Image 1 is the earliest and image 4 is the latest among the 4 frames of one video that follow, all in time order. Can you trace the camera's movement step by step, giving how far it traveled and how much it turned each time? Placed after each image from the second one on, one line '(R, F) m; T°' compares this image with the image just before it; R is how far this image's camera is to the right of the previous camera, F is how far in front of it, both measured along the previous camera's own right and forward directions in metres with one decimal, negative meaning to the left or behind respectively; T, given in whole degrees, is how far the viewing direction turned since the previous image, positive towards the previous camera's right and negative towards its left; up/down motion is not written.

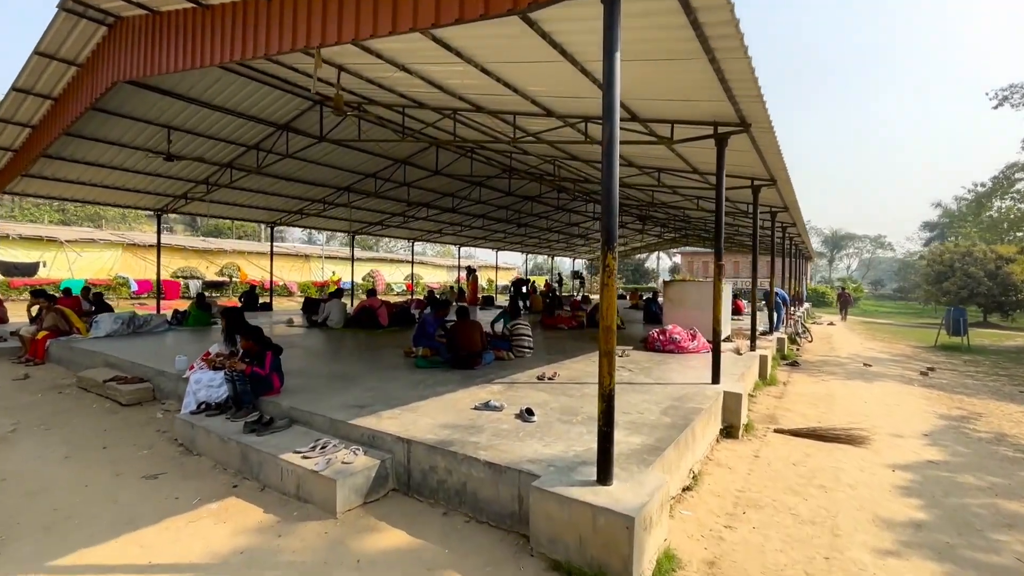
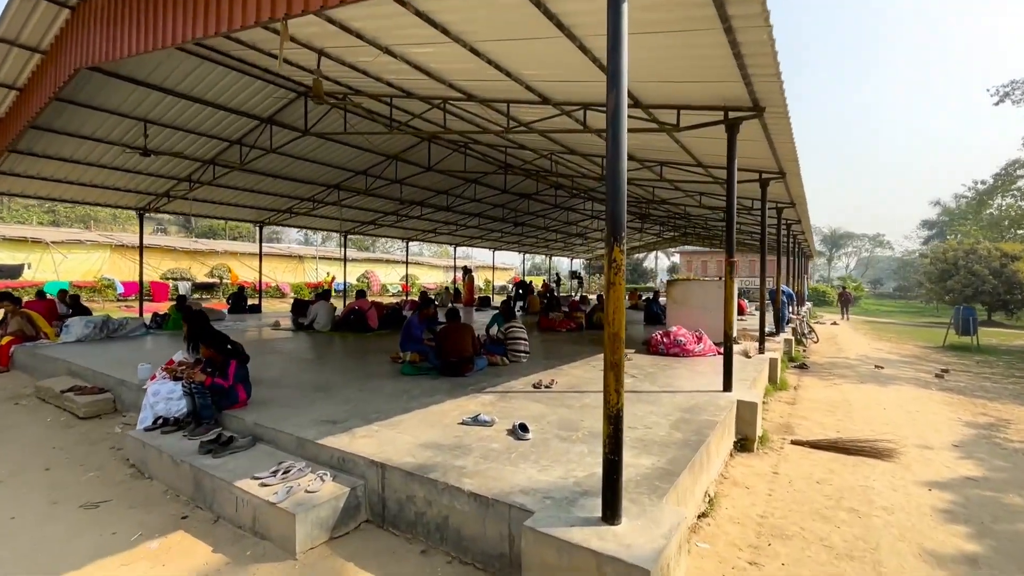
(0.0, +0.5) m; 0°
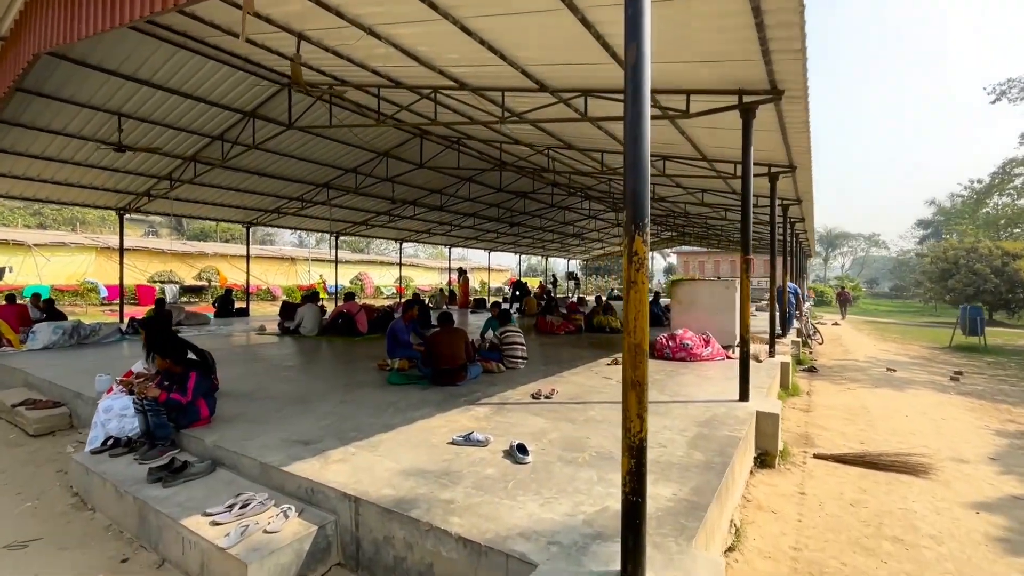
(0.0, +0.4) m; 0°
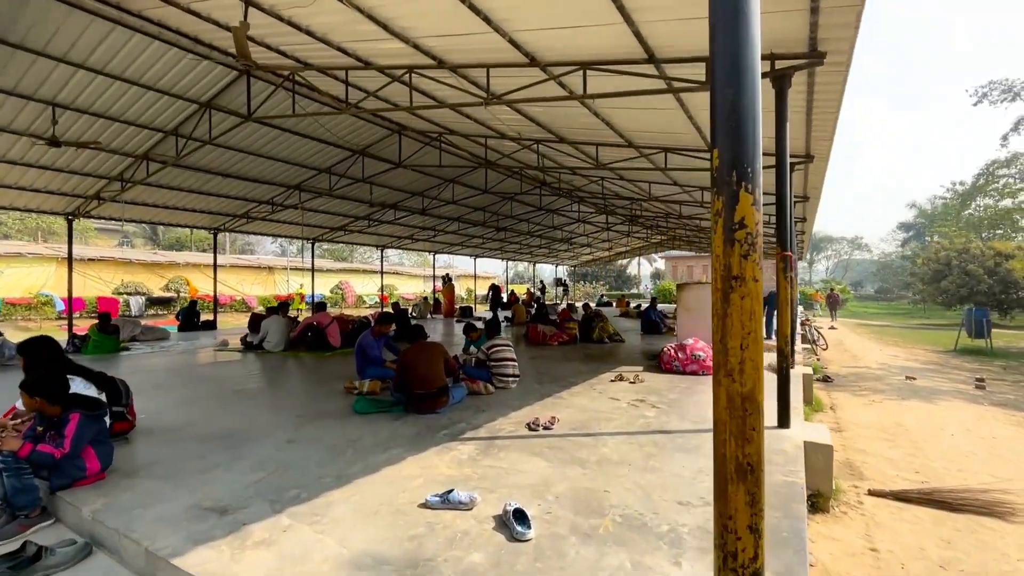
(0.0, +0.8) m; +2°
